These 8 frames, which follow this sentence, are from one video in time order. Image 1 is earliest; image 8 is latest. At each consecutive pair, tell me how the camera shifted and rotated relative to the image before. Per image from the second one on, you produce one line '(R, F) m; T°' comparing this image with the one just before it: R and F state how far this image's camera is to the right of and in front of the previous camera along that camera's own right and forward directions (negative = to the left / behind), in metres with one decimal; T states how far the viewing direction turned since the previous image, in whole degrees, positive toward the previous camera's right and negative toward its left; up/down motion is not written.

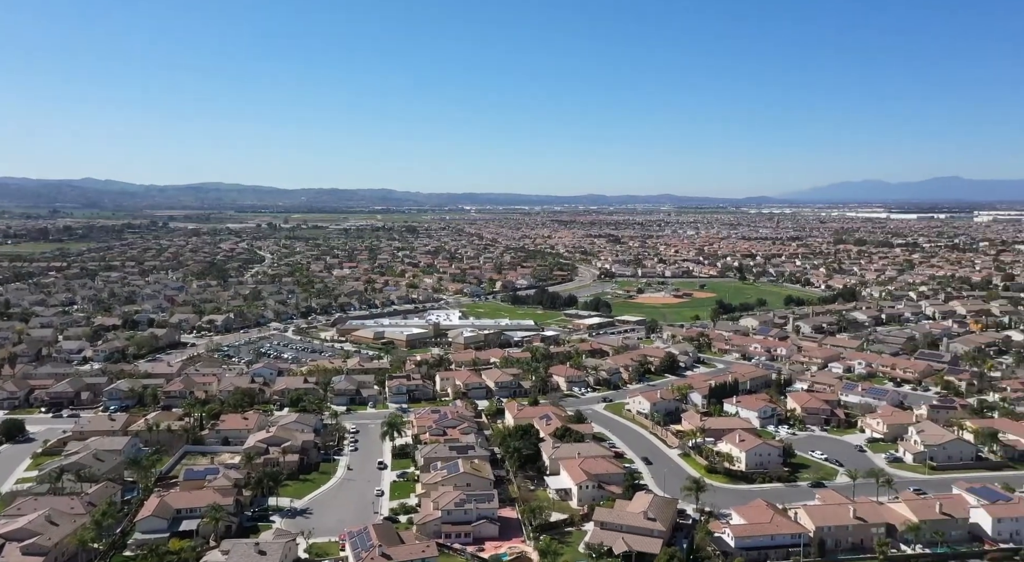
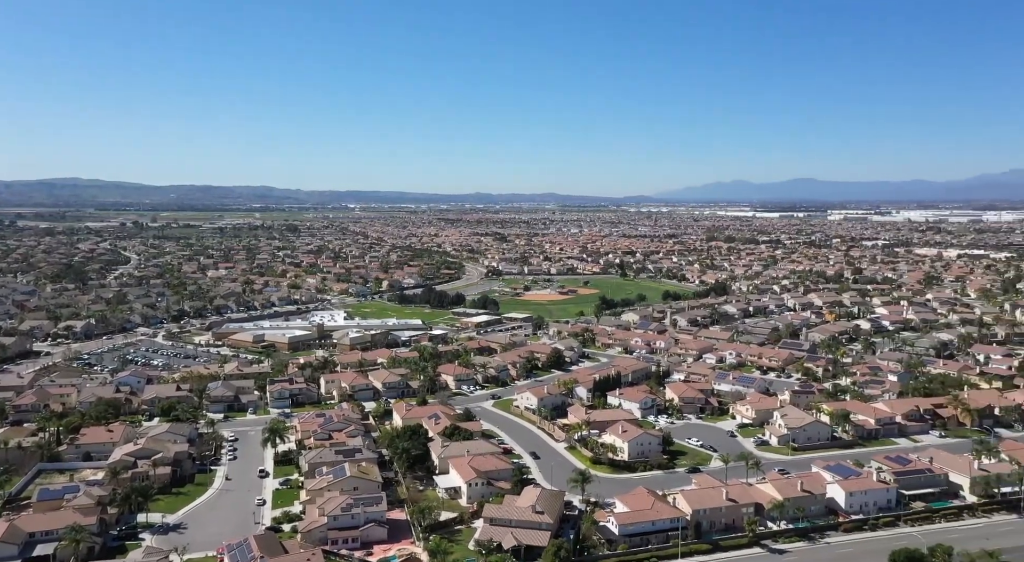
(+0.2, -0.3) m; +8°
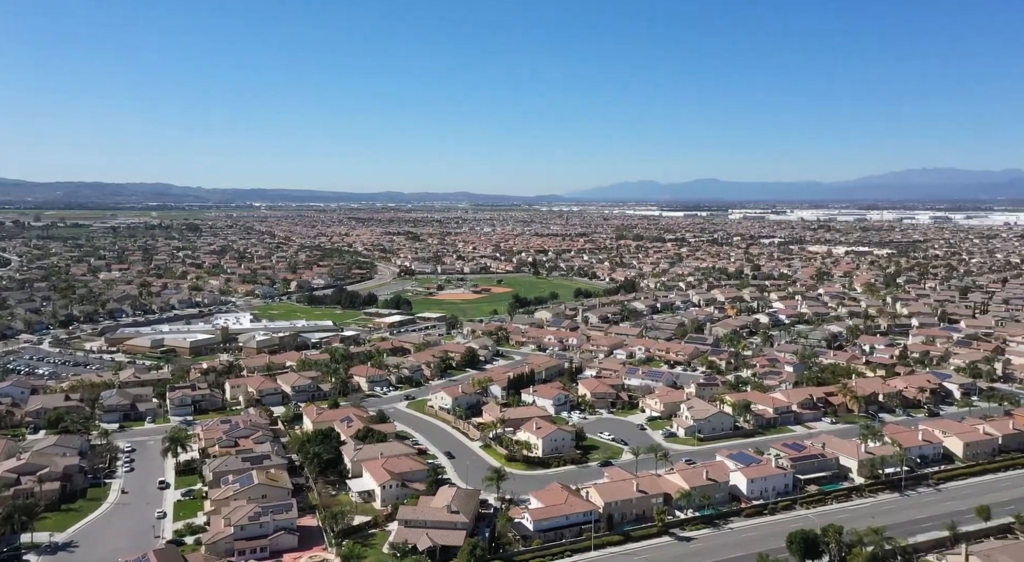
(+0.1, -0.2) m; +6°
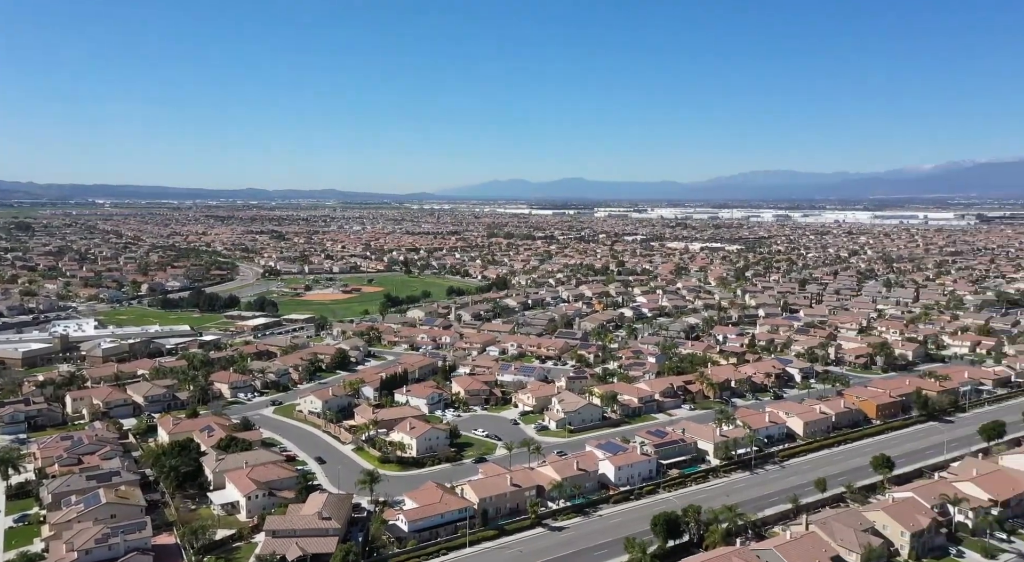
(+0.1, +0.2) m; +9°
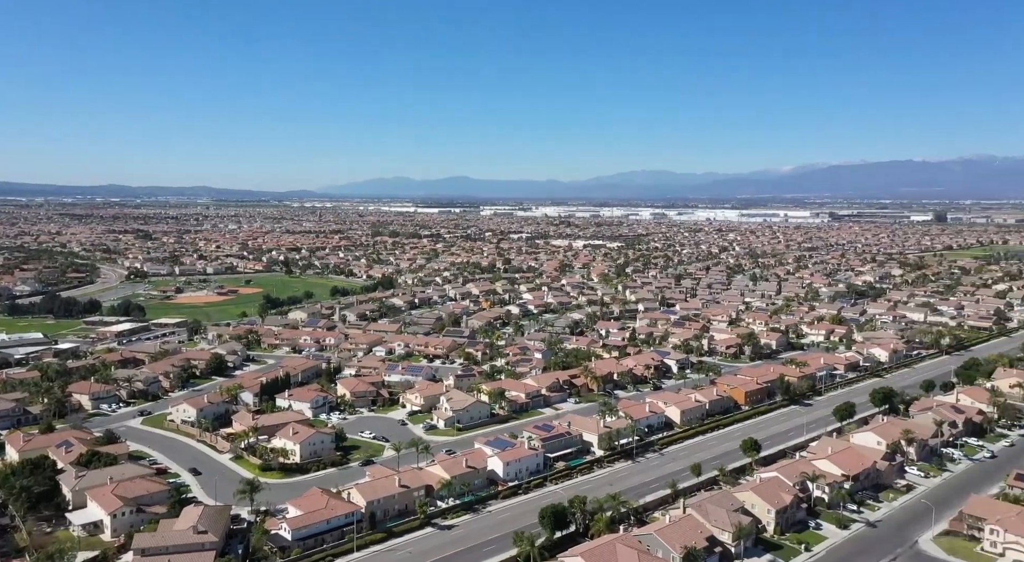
(+0.2, +0.3) m; +8°
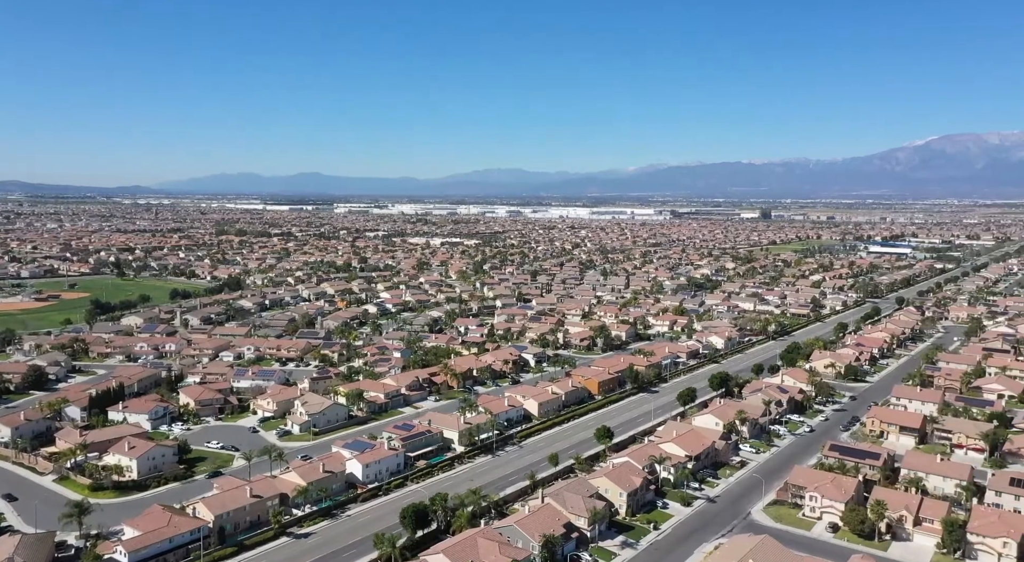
(+0.6, +0.2) m; +10°
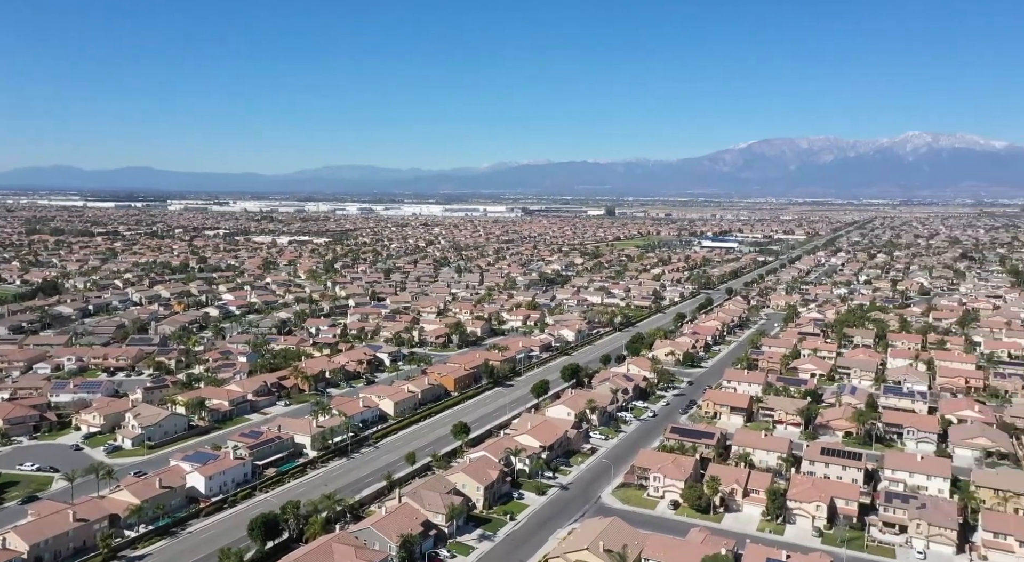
(+0.2, -0.2) m; +10°
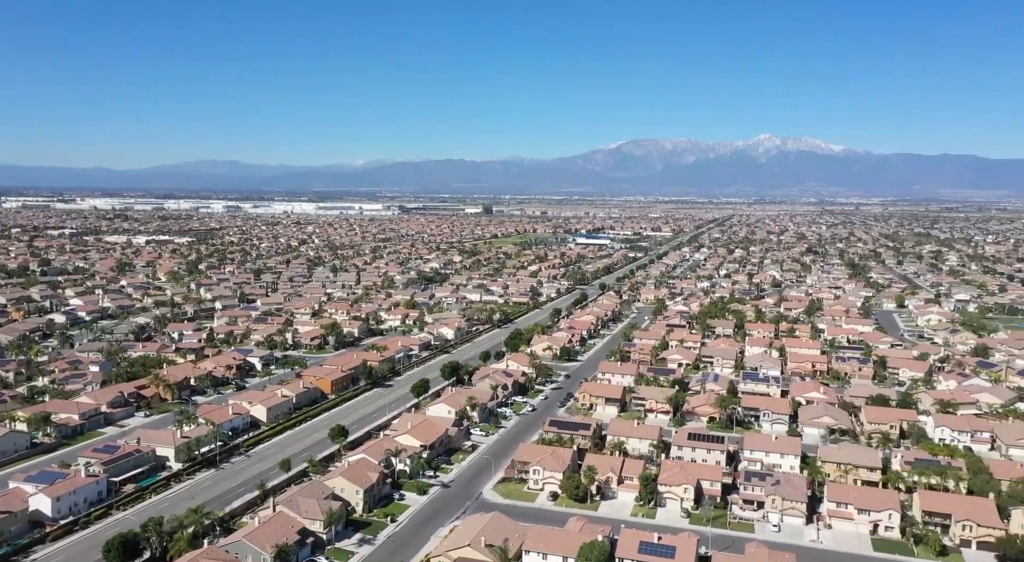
(+0.1, -0.2) m; +9°
